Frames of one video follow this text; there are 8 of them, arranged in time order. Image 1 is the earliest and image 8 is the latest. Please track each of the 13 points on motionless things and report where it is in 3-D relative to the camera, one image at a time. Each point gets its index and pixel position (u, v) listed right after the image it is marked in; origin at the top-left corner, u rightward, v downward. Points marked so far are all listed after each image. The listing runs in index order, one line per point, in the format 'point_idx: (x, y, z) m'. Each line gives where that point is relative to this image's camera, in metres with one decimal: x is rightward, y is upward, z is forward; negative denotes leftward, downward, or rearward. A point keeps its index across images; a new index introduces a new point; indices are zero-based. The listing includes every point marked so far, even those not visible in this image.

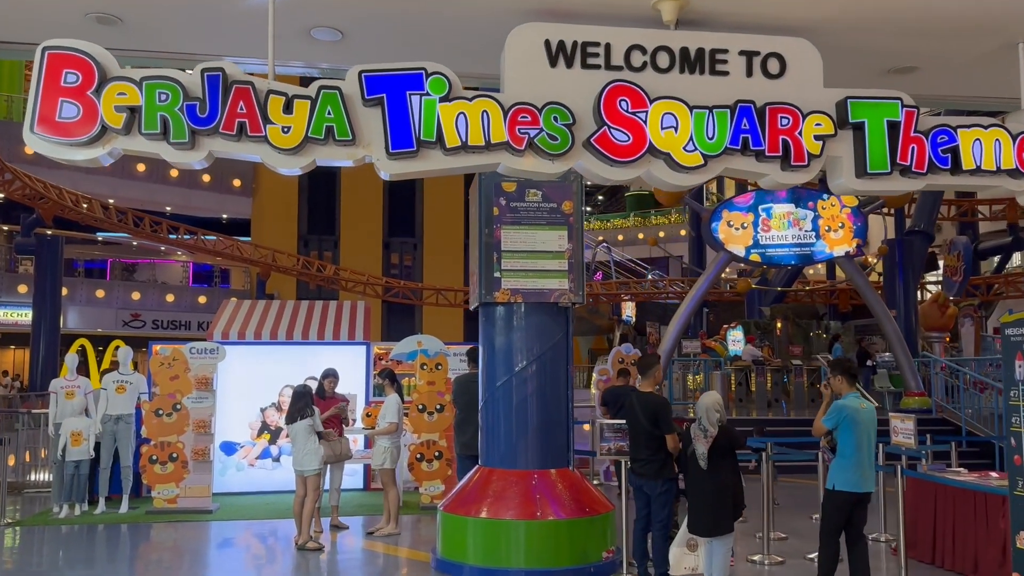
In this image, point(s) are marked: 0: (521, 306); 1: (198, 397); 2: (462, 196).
0: (0.0, -0.1, +3.9) m
1: (-2.9, -1.0, +7.7) m
2: (-1.2, +2.1, +19.2) m
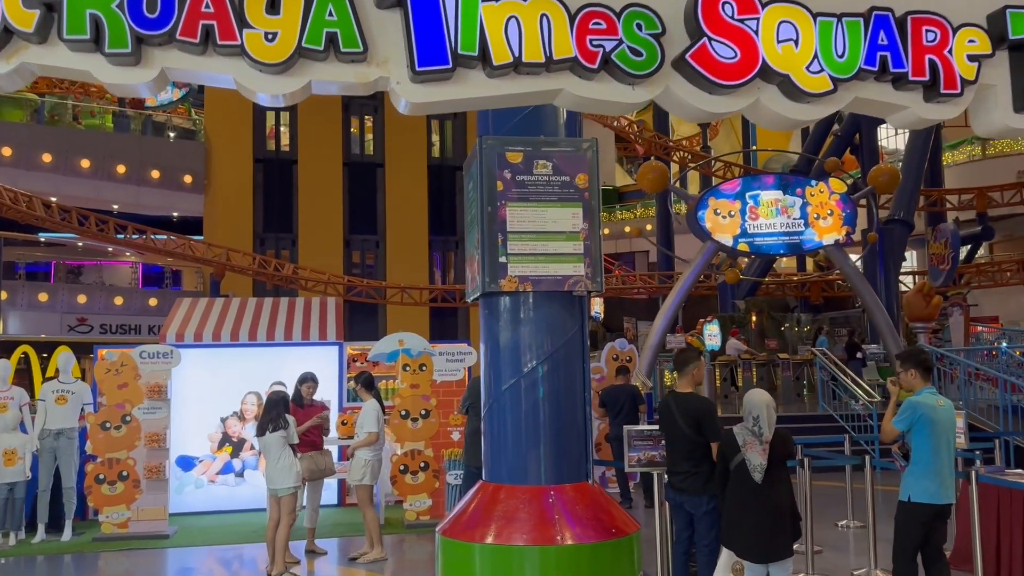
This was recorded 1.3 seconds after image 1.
0: (+0.1, 0.0, +3.4) m
1: (-3.0, -1.0, +7.0) m
2: (-1.9, +2.1, +18.6) m
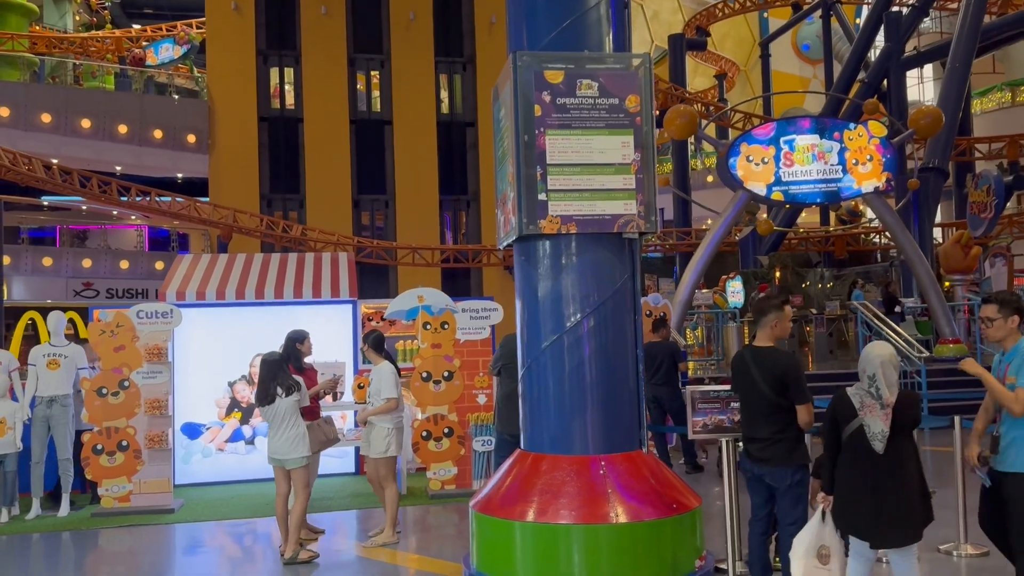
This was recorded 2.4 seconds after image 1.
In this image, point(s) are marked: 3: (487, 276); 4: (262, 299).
0: (+0.2, +0.2, +2.9) m
1: (-2.8, -0.7, +6.6) m
2: (-1.6, +3.0, +18.0) m
3: (-0.5, +0.3, +18.2) m
4: (-2.2, -0.1, +7.4) m
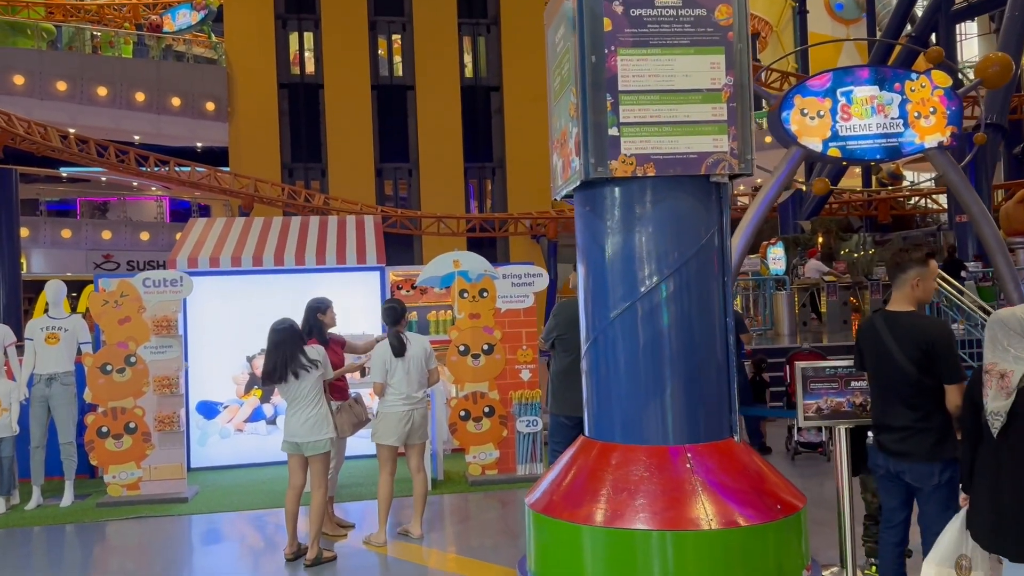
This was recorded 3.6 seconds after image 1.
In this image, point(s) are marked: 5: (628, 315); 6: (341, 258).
0: (+0.4, +0.3, +2.4) m
1: (-2.6, -0.4, +6.2) m
2: (-1.1, +3.6, +17.4) m
3: (0.0, +0.9, +17.7) m
4: (-1.9, +0.2, +7.0) m
5: (+0.3, -0.1, +2.4) m
6: (-1.4, +0.3, +7.0) m
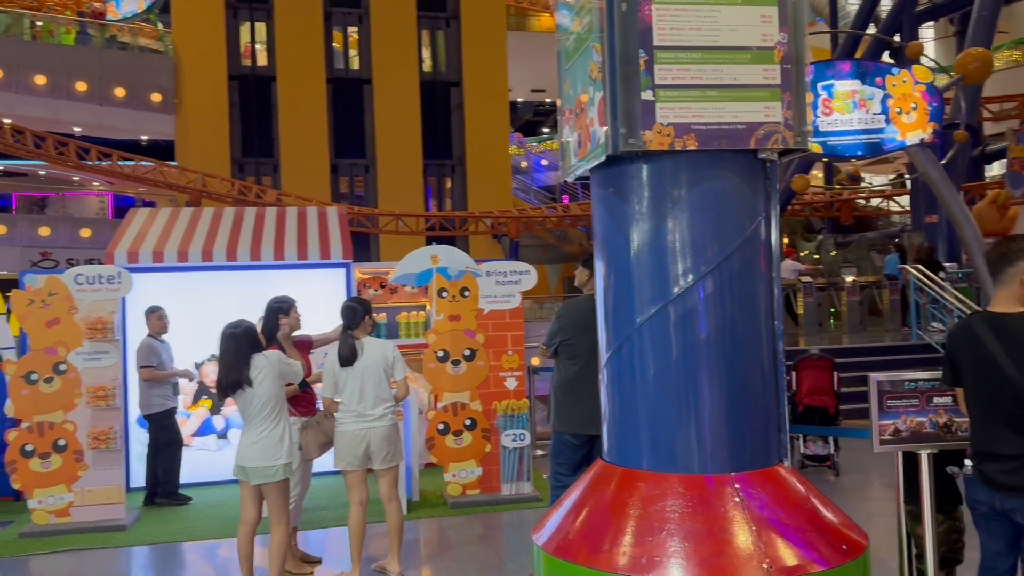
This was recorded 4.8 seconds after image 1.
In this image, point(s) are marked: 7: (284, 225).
0: (+0.4, +0.3, +2.0) m
1: (-2.7, -0.4, +5.6) m
2: (-1.9, +3.6, +16.9) m
3: (-0.8, +0.9, +17.3) m
4: (-2.1, +0.2, +6.5) m
5: (+0.4, -0.1, +2.0) m
6: (-1.6, +0.3, +6.5) m
7: (-1.9, +0.5, +6.9) m
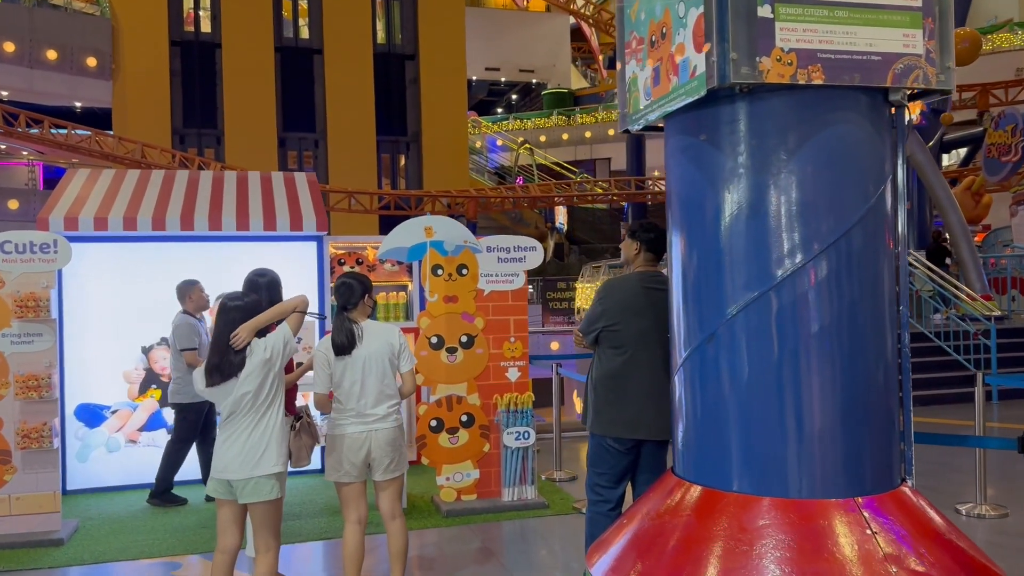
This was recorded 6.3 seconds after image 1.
0: (+0.5, +0.3, +1.6) m
1: (-2.8, -0.3, +5.0) m
2: (-2.7, +3.9, +16.3) m
3: (-1.6, +1.2, +16.7) m
4: (-2.3, +0.3, +5.9) m
5: (+0.5, 0.0, +1.6) m
6: (-1.7, +0.4, +6.0) m
7: (-2.0, +0.7, +6.4) m
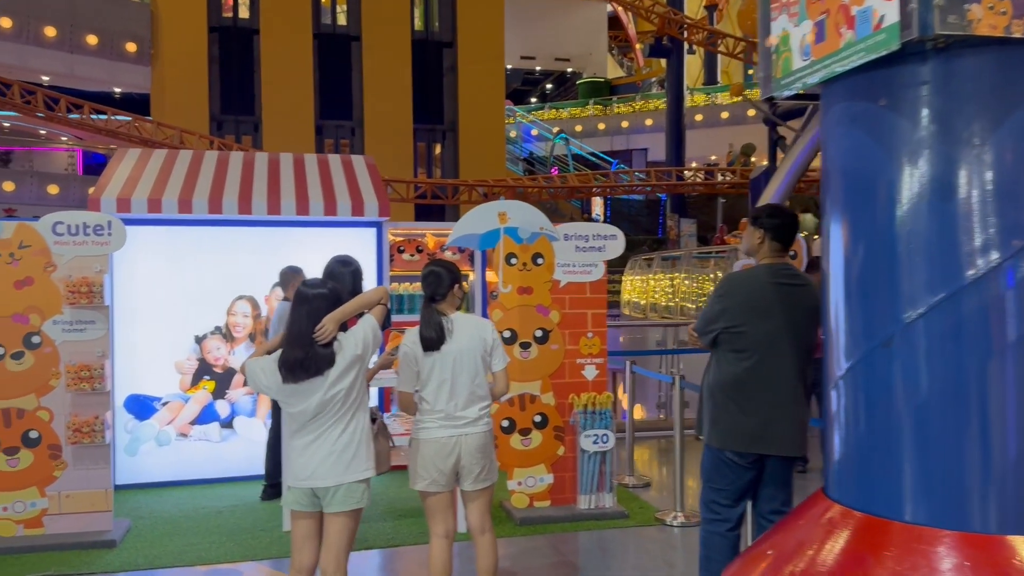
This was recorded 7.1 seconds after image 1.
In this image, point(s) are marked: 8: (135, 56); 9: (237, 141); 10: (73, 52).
0: (+0.8, +0.3, +1.3) m
1: (-2.5, -0.2, +4.9) m
2: (-1.9, +4.1, +16.1) m
3: (-0.9, +1.4, +16.5) m
4: (-1.9, +0.4, +5.7) m
5: (+0.7, 0.0, +1.4) m
6: (-1.4, +0.5, +5.8) m
7: (-1.6, +0.8, +6.2) m
8: (-6.5, +4.0, +14.8) m
9: (-4.9, +2.7, +15.2) m
10: (-7.5, +4.0, +14.4) m
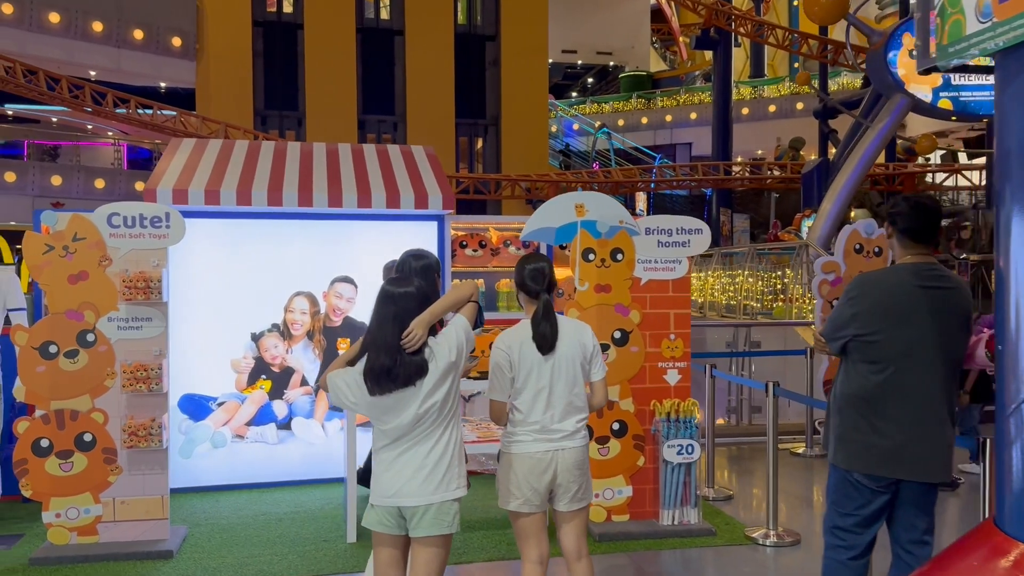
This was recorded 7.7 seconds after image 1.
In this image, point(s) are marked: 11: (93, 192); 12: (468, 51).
0: (+1.0, +0.3, +1.1) m
1: (-2.2, -0.1, +4.8) m
2: (-1.1, +4.2, +15.9) m
3: (-0.1, +1.5, +16.4) m
4: (-1.5, +0.5, +5.6) m
5: (+0.9, 0.0, +1.1) m
6: (-1.0, +0.6, +5.6) m
7: (-1.3, +0.8, +6.0) m
8: (-5.8, +4.2, +14.8) m
9: (-4.1, +2.8, +15.2) m
10: (-6.7, +4.1, +14.5) m
11: (-7.6, +1.7, +15.5) m
12: (-0.8, +4.5, +16.1) m
